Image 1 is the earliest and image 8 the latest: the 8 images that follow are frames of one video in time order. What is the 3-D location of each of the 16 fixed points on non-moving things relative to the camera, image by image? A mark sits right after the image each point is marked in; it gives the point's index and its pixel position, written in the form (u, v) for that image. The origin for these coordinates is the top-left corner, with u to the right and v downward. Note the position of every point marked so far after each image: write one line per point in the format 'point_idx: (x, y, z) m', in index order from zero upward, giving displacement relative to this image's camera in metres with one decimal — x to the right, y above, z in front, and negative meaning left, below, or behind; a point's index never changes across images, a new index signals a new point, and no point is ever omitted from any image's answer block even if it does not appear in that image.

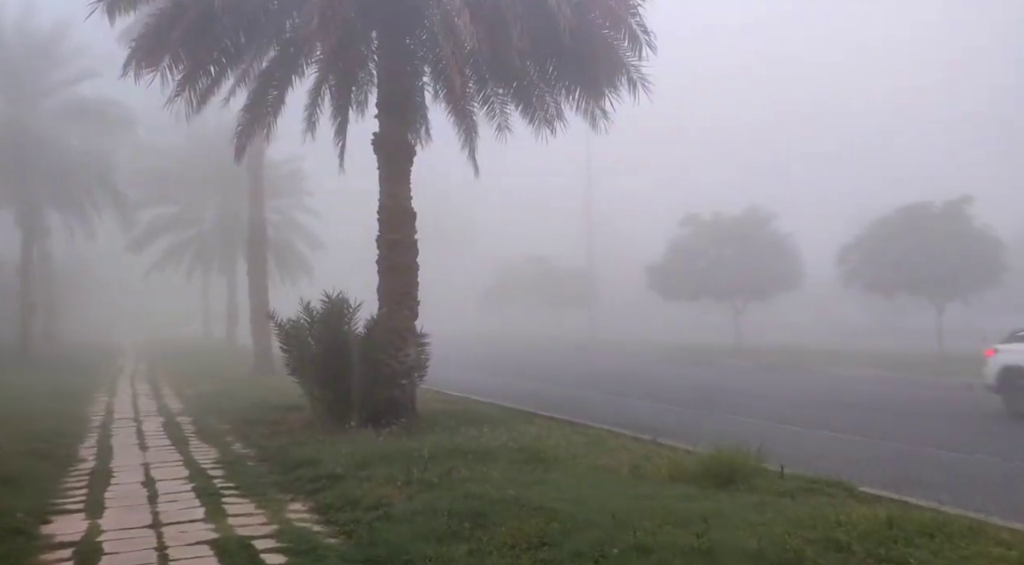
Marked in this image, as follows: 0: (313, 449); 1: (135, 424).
0: (-1.9, -1.6, +9.0) m
1: (-5.4, -2.0, +13.6) m
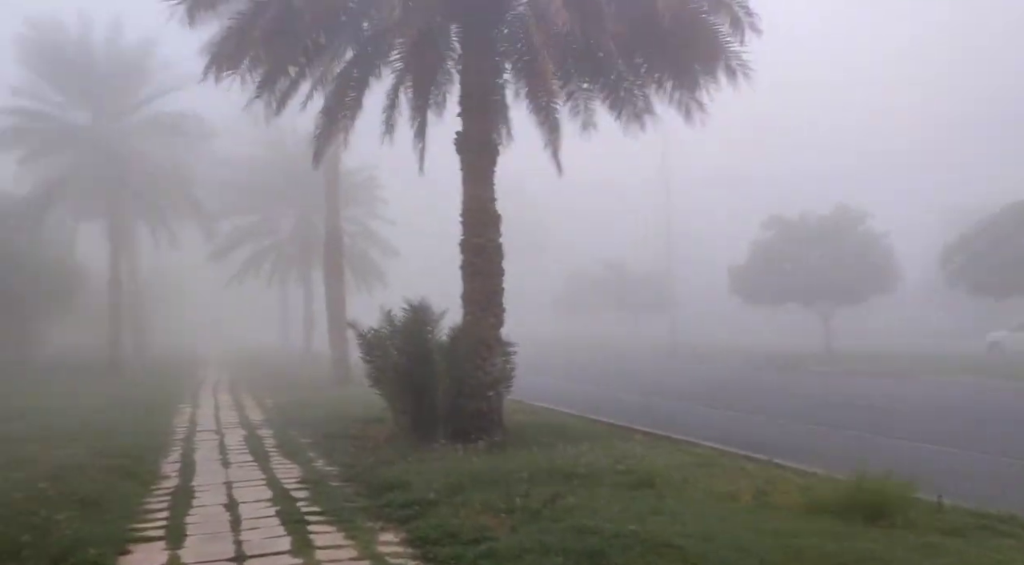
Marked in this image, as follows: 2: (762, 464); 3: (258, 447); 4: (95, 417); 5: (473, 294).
0: (-1.0, -1.7, +8.4) m
1: (-4.1, -2.2, +13.3) m
2: (+2.1, -1.5, +7.8) m
3: (-3.2, -2.1, +12.1) m
4: (-6.9, -2.3, +15.7) m
5: (-0.5, -0.2, +12.0) m
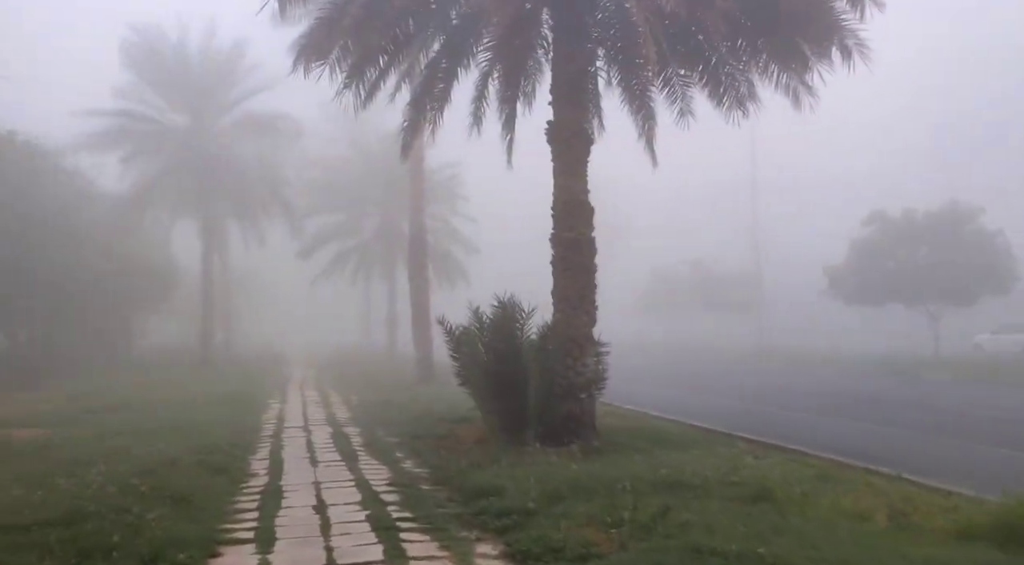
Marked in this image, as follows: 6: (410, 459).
0: (-0.1, -1.6, +8.0) m
1: (-2.9, -2.1, +13.2) m
2: (+2.8, -1.5, +7.2) m
3: (-2.1, -2.0, +11.9) m
4: (-5.4, -2.2, +15.8) m
5: (+0.7, -0.1, +11.6) m
6: (-1.1, -2.0, +10.6) m
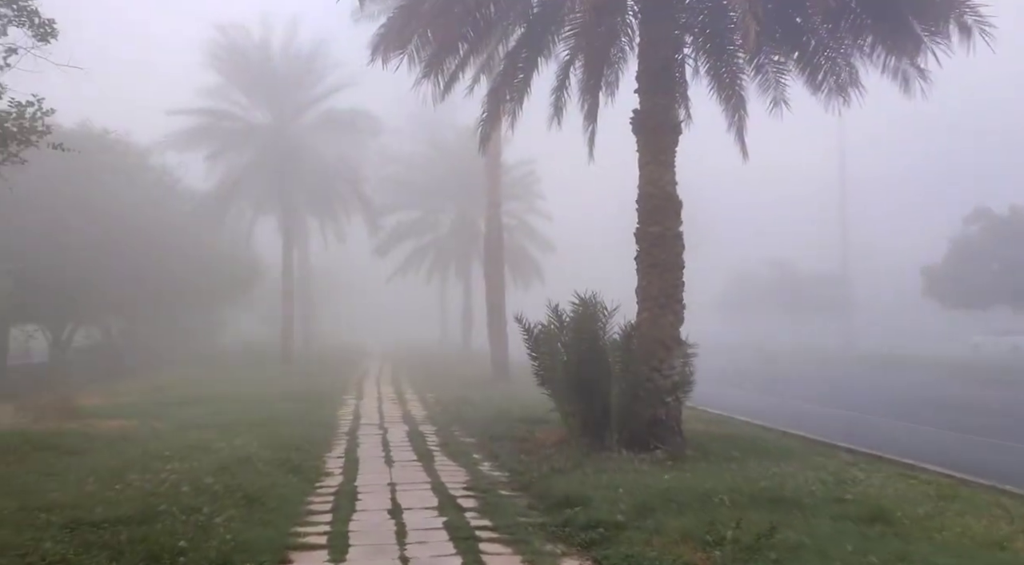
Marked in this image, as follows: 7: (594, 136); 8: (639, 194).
0: (+0.5, -1.6, +7.6) m
1: (-1.8, -2.1, +13.0) m
2: (+3.4, -1.5, +6.5) m
3: (-1.1, -2.0, +11.6) m
4: (-4.1, -2.1, +15.8) m
5: (+1.6, -0.1, +11.1) m
6: (-0.3, -1.9, +10.2) m
7: (+1.2, +2.2, +14.3) m
8: (+1.5, +1.1, +11.3) m
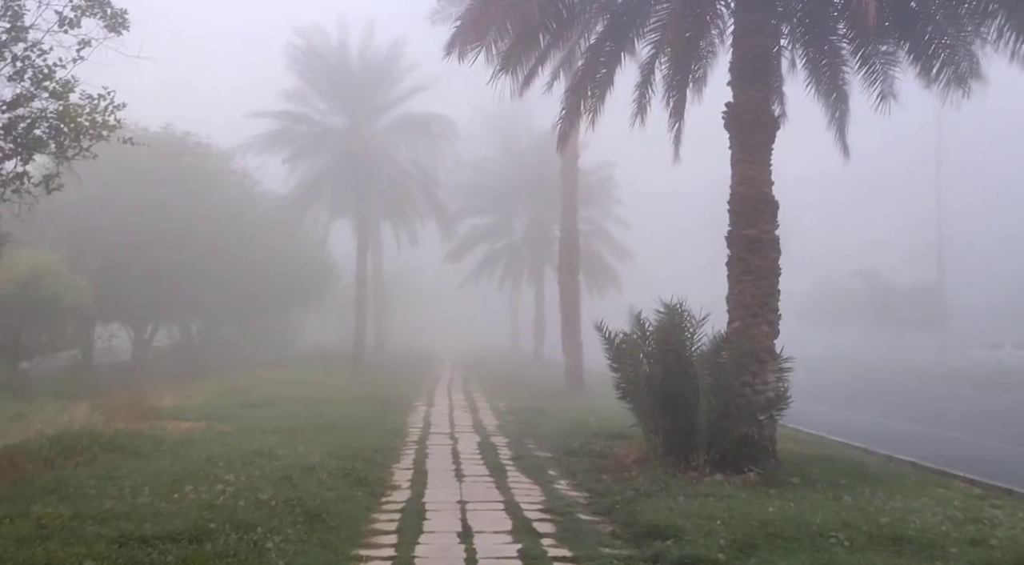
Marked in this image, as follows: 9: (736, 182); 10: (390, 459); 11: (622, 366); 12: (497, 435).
0: (+1.1, -1.6, +6.9) m
1: (-0.8, -2.1, +12.4) m
2: (+3.9, -1.5, +5.5) m
3: (-0.2, -2.0, +10.9) m
4: (-2.9, -2.1, +15.4) m
5: (+2.5, -0.2, +10.2) m
6: (+0.5, -2.0, +9.5) m
7: (+2.4, +2.1, +13.5) m
8: (+2.4, +1.0, +10.5) m
9: (+2.5, +1.1, +10.6) m
10: (-1.3, -2.0, +10.5) m
11: (+1.3, -1.0, +10.9) m
12: (-0.2, -2.2, +13.6) m
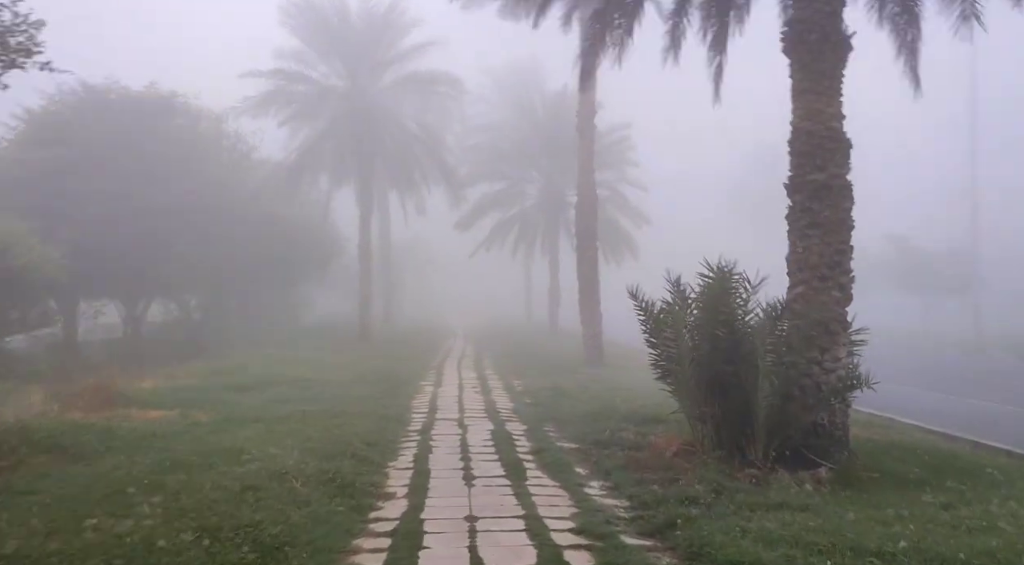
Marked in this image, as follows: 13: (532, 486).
0: (+1.3, -1.4, +5.1) m
1: (-0.6, -1.7, +10.7) m
2: (+4.0, -1.3, +3.8) m
3: (0.0, -1.6, +9.2) m
4: (-2.7, -1.6, +13.7) m
5: (+2.7, +0.2, +8.4) m
6: (+0.7, -1.6, +7.8) m
7: (+2.6, +2.6, +11.7) m
8: (+2.6, +1.4, +8.6) m
9: (+2.7, +1.5, +8.8) m
10: (-1.2, -1.6, +8.8) m
11: (+1.4, -0.6, +9.2) m
12: (0.0, -1.7, +11.9) m
13: (+0.2, -1.6, +7.5) m
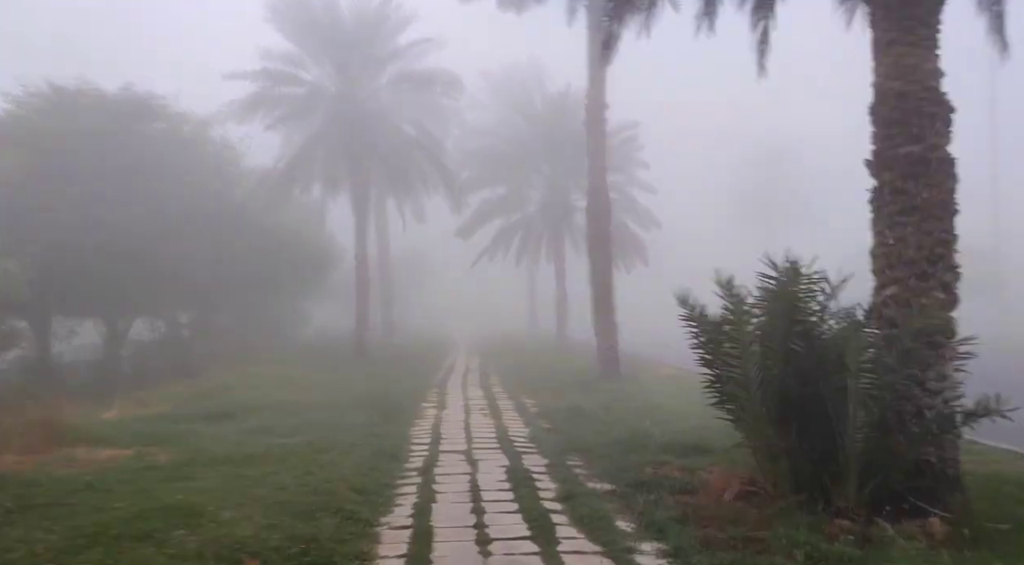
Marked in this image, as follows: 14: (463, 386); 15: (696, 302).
0: (+1.4, -1.3, +3.3) m
1: (-0.4, -1.8, +8.9) m
2: (+4.2, -1.2, +2.0) m
3: (+0.1, -1.7, +7.5) m
4: (-2.5, -1.8, +11.9) m
5: (+2.8, +0.2, +6.7) m
6: (+0.9, -1.6, +6.0) m
7: (+2.7, +2.6, +9.9) m
8: (+2.7, +1.4, +6.9) m
9: (+2.8, +1.5, +7.1) m
10: (-1.0, -1.7, +7.0) m
11: (+1.6, -0.6, +7.4) m
12: (+0.2, -1.8, +10.1) m
13: (+0.3, -1.6, +5.7) m
14: (-1.0, -2.0, +18.3) m
15: (+1.5, -0.2, +7.8) m
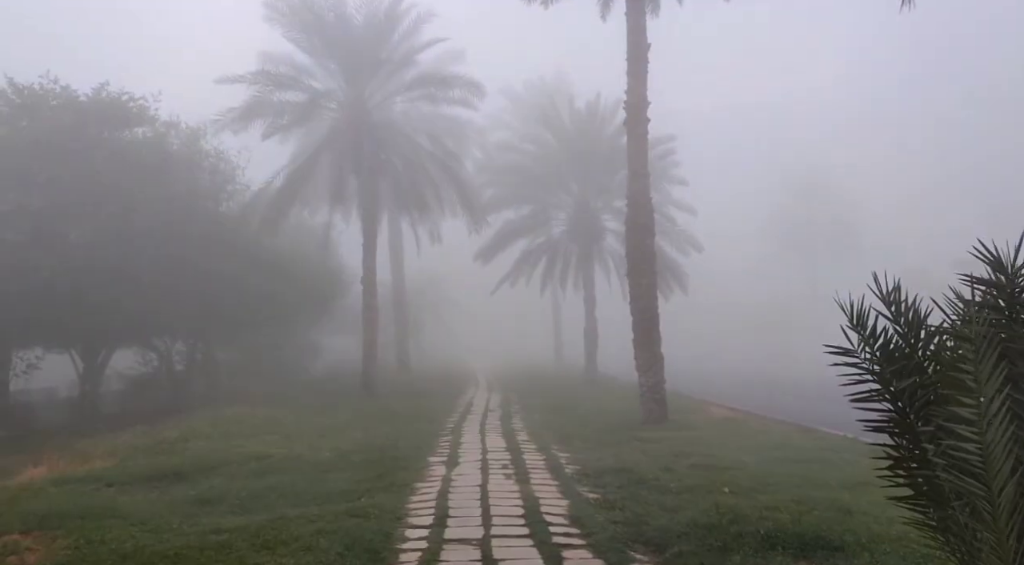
0: (+1.5, -1.3, +0.2) m
1: (-0.2, -1.9, +5.8) m
2: (+4.3, -1.1, -1.2) m
3: (+0.4, -1.7, +4.4) m
4: (-2.2, -2.0, +8.9) m
5: (+3.0, +0.2, +3.6) m
6: (+1.0, -1.6, +2.9) m
7: (+2.9, +2.4, +6.9) m
8: (+2.9, +1.3, +3.8) m
9: (+3.0, +1.5, +4.0) m
10: (-0.8, -1.7, +4.0) m
11: (+1.8, -0.6, +4.3) m
12: (+0.5, -1.9, +7.0) m
13: (+0.5, -1.6, +2.6) m
14: (-0.5, -2.4, +15.2) m
15: (+1.7, -0.3, +4.7) m
